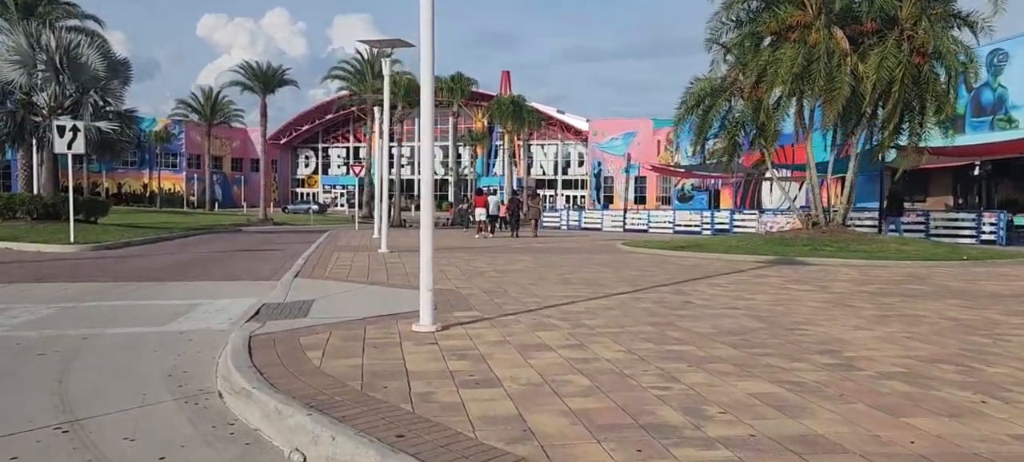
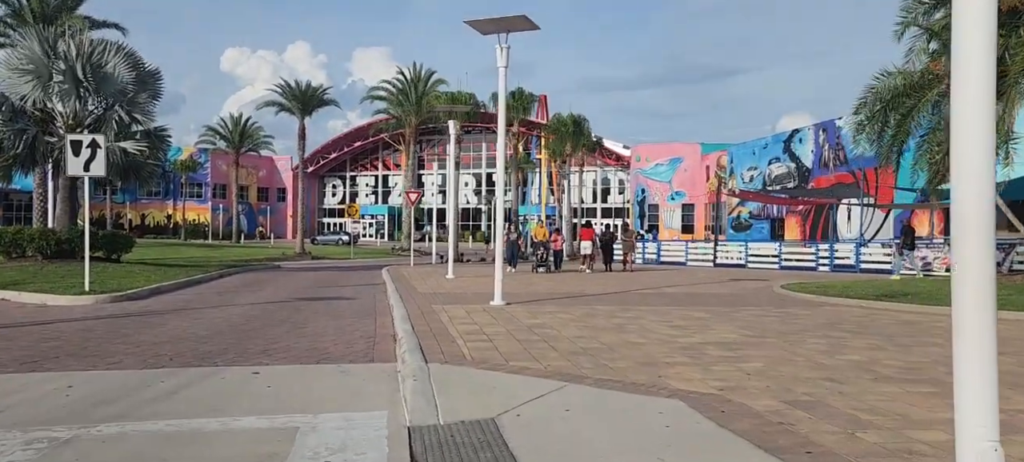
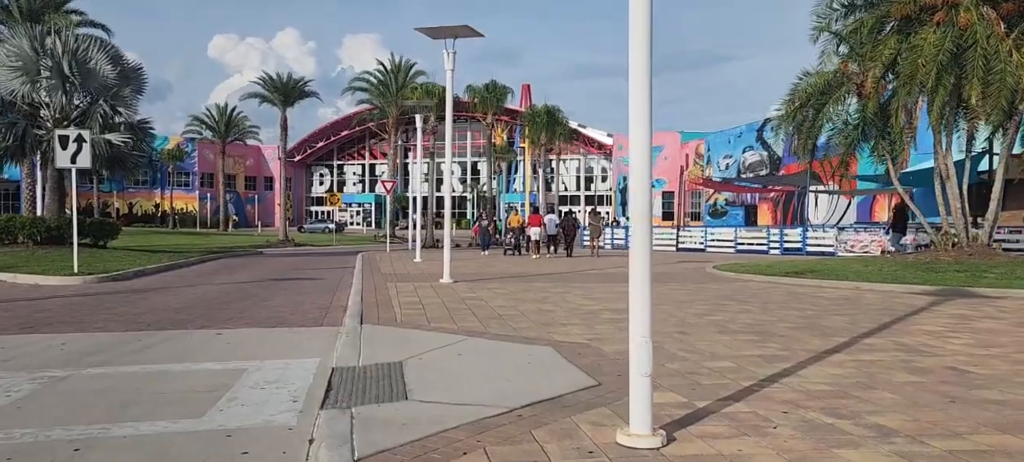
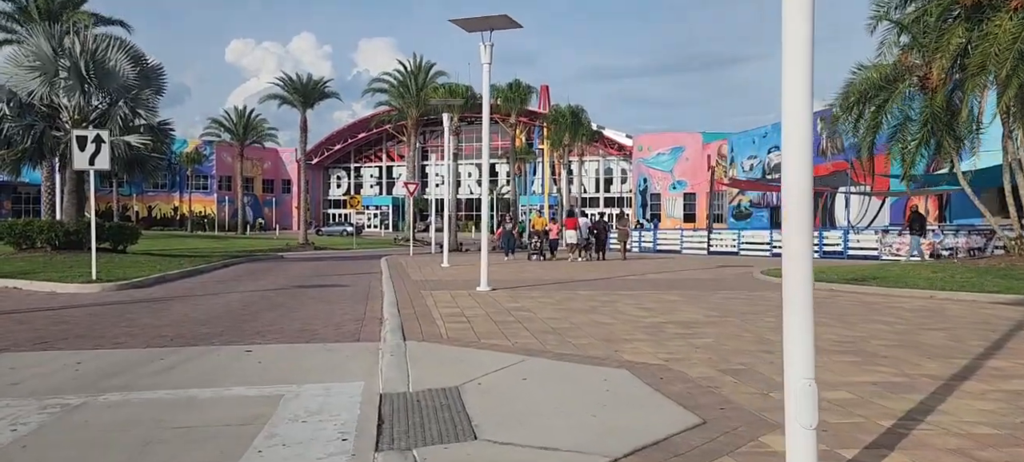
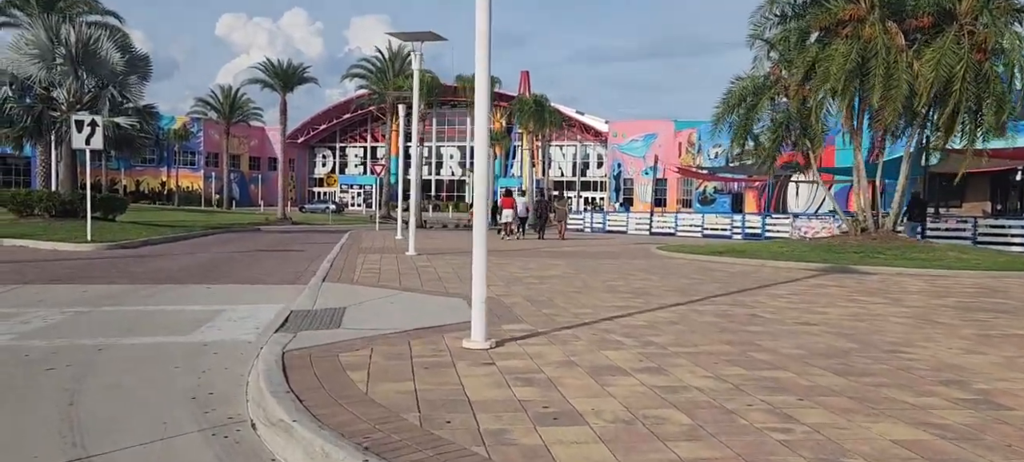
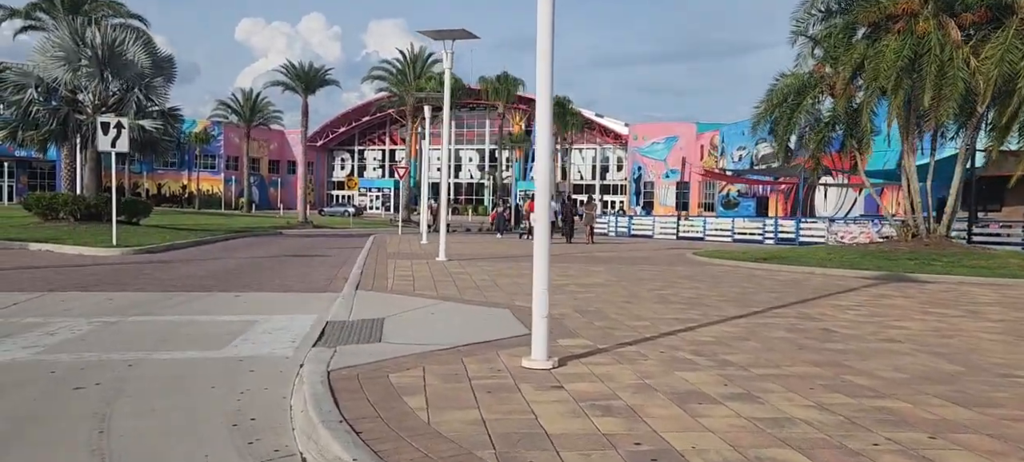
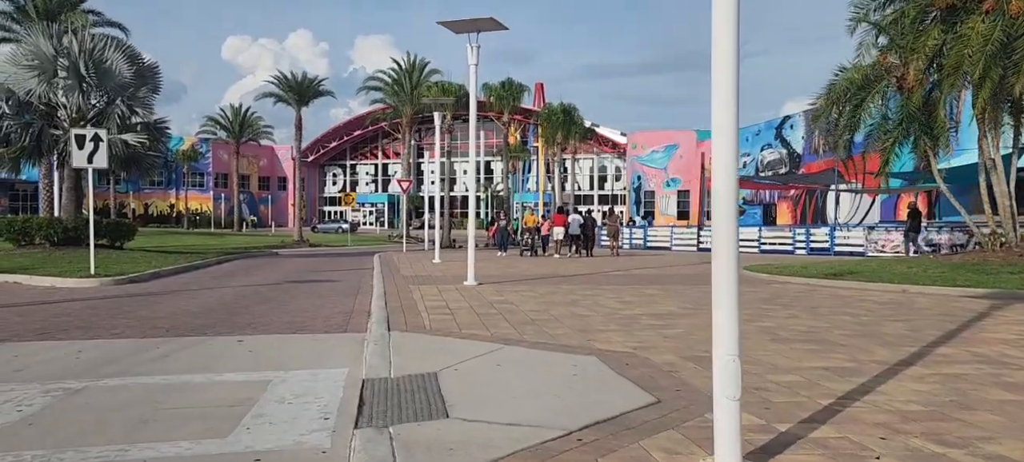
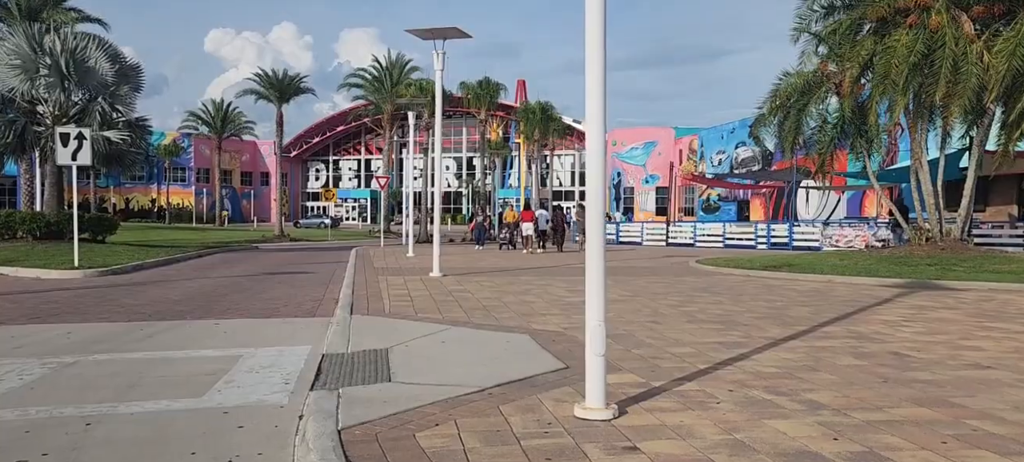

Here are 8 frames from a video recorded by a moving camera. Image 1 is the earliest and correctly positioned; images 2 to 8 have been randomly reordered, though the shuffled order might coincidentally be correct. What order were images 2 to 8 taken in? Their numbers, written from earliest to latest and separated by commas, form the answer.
5, 6, 8, 3, 7, 4, 2
